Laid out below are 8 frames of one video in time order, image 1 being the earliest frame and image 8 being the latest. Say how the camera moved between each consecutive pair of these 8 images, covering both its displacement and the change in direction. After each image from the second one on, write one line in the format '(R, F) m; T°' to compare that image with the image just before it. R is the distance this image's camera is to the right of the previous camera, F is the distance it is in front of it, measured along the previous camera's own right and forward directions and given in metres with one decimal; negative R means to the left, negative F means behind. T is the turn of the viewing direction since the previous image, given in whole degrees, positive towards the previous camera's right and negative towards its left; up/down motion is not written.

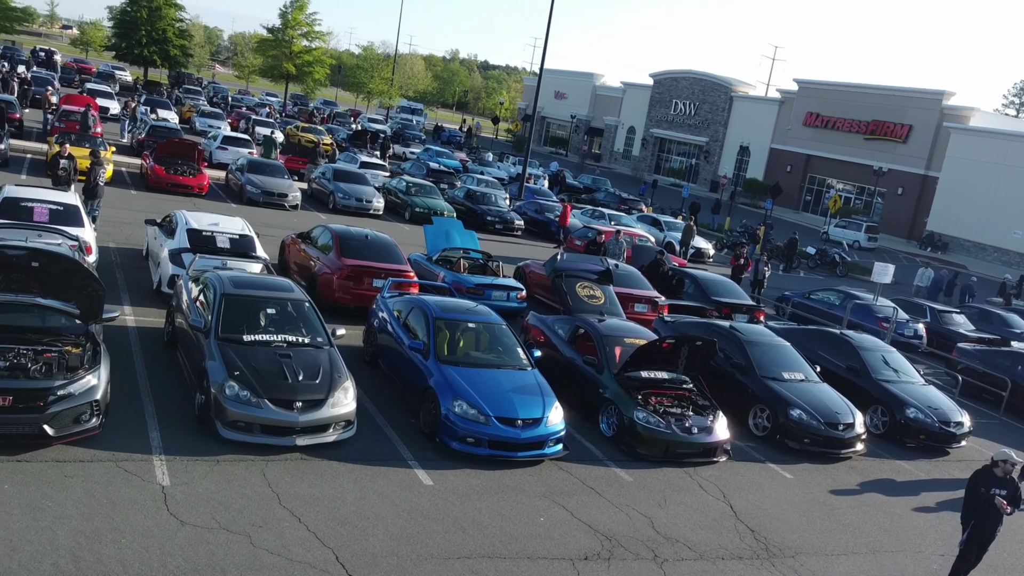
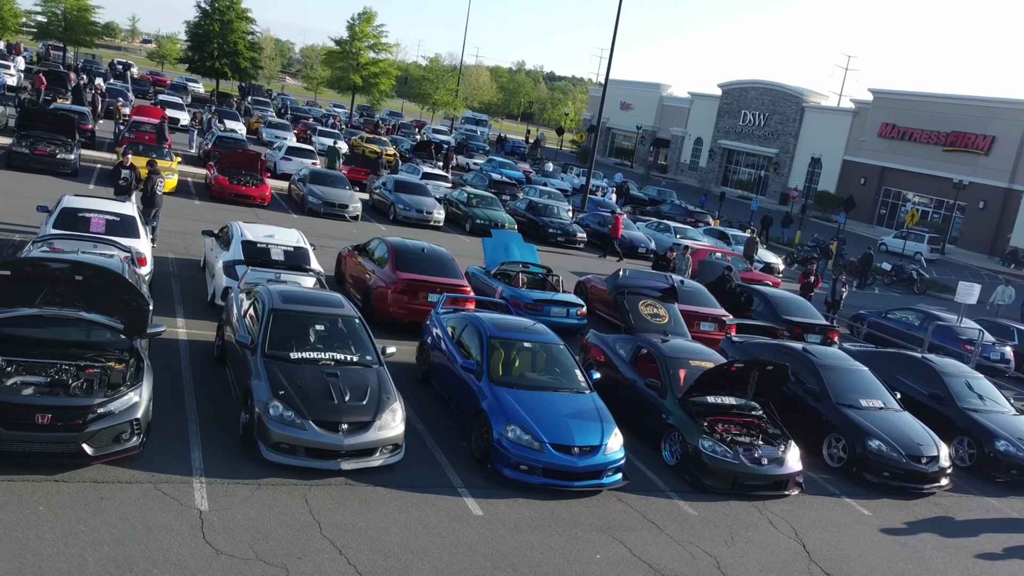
(+0.1, +0.5) m; -4°
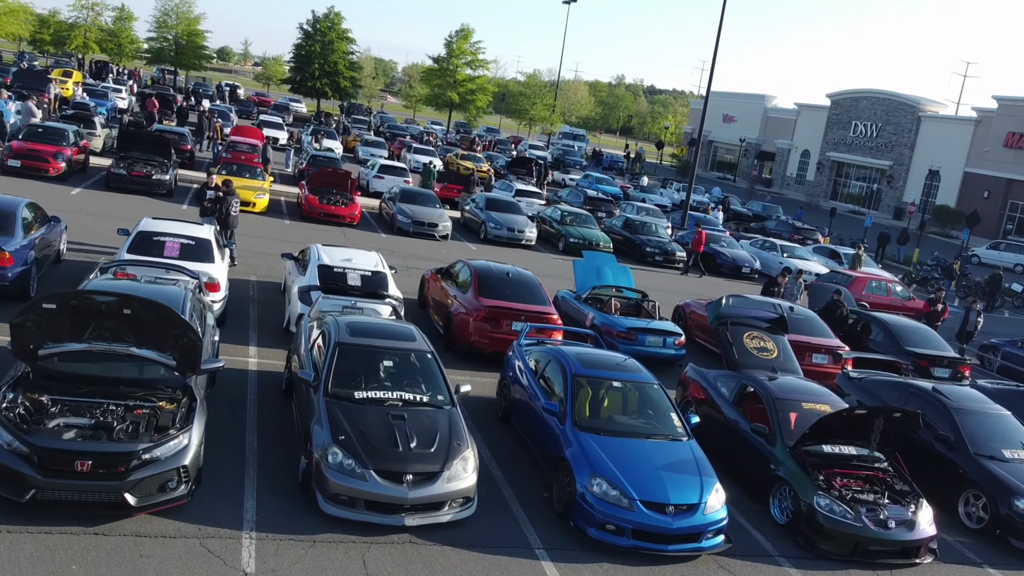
(+0.1, +1.0) m; -6°
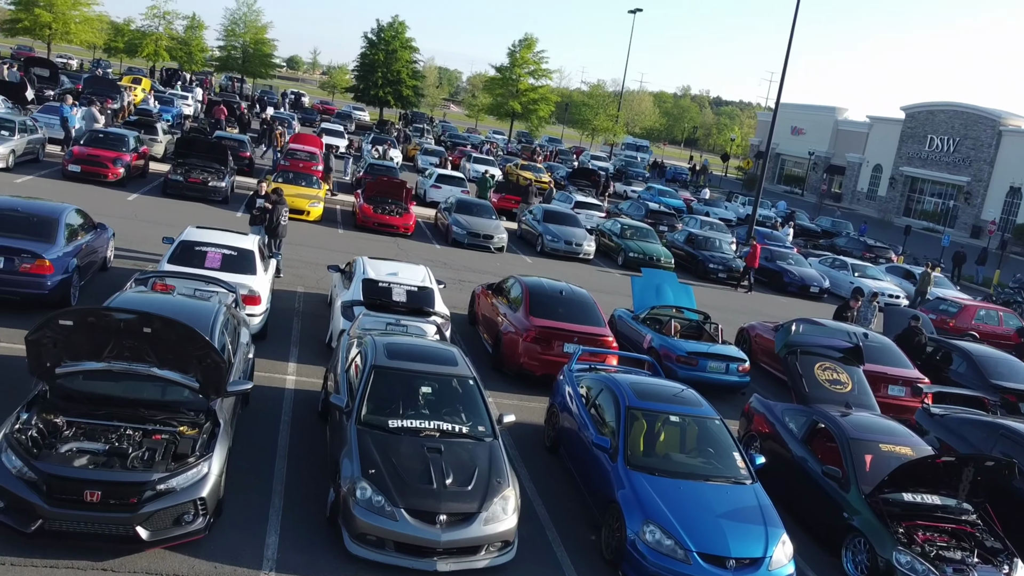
(+0.1, +0.7) m; -4°
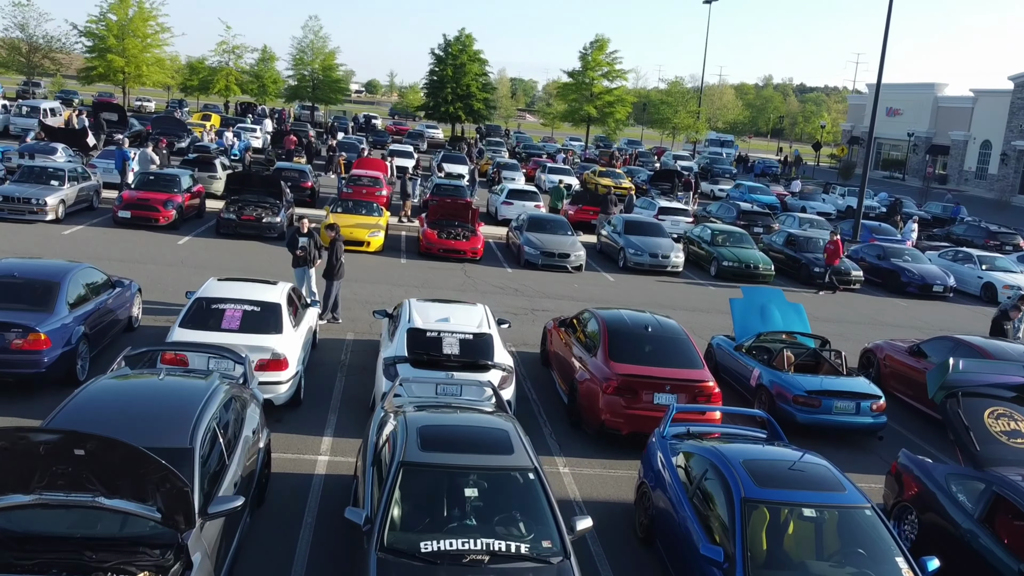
(+0.2, +2.1) m; -6°
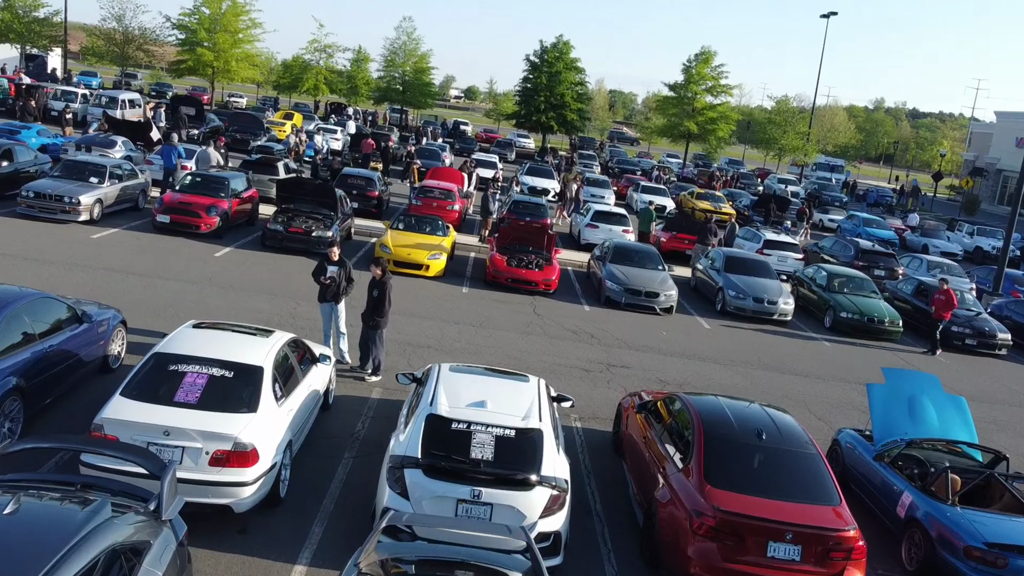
(+0.2, +2.8) m; -6°
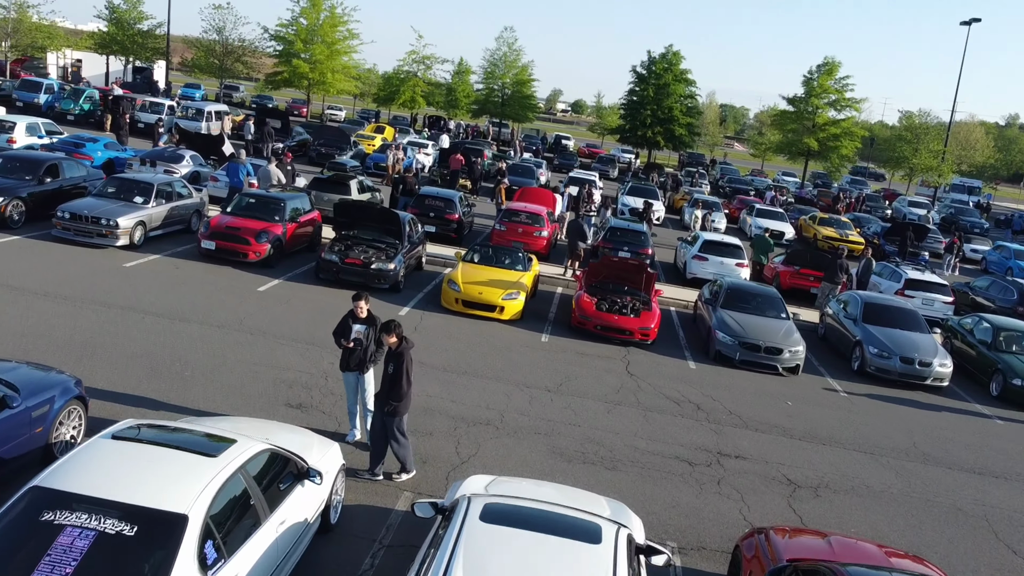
(+0.2, +2.9) m; -7°
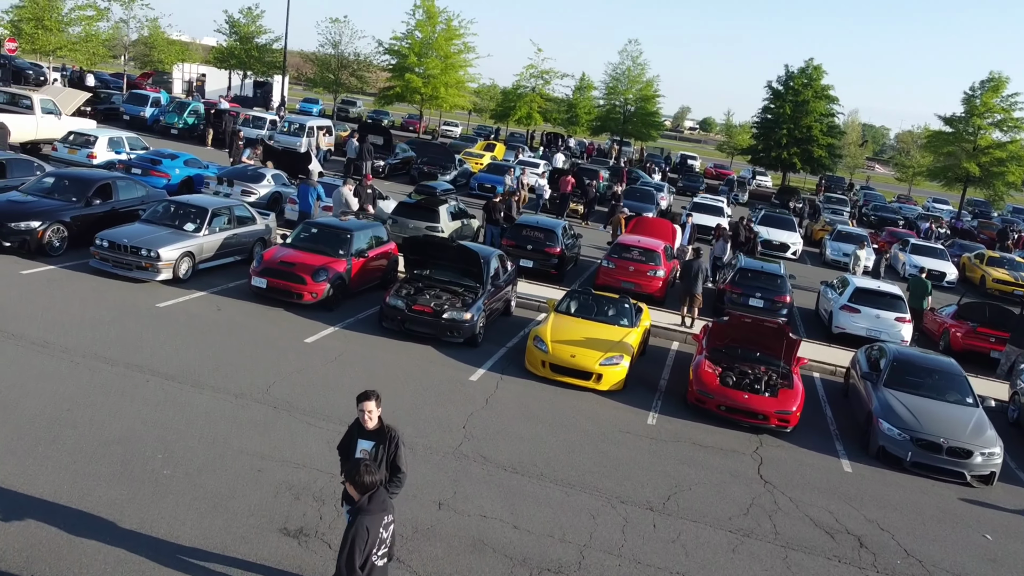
(+0.3, +3.1) m; -8°
